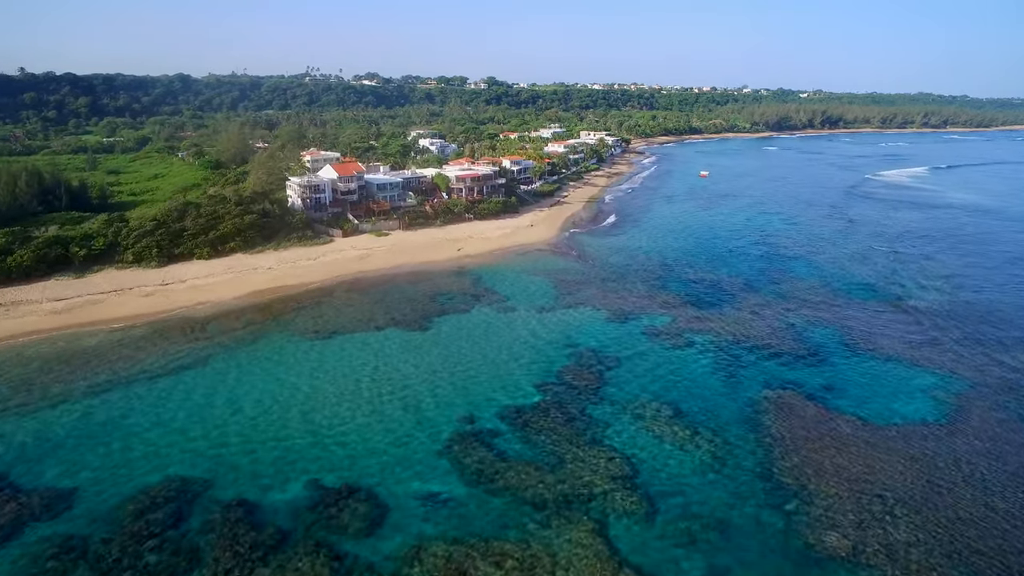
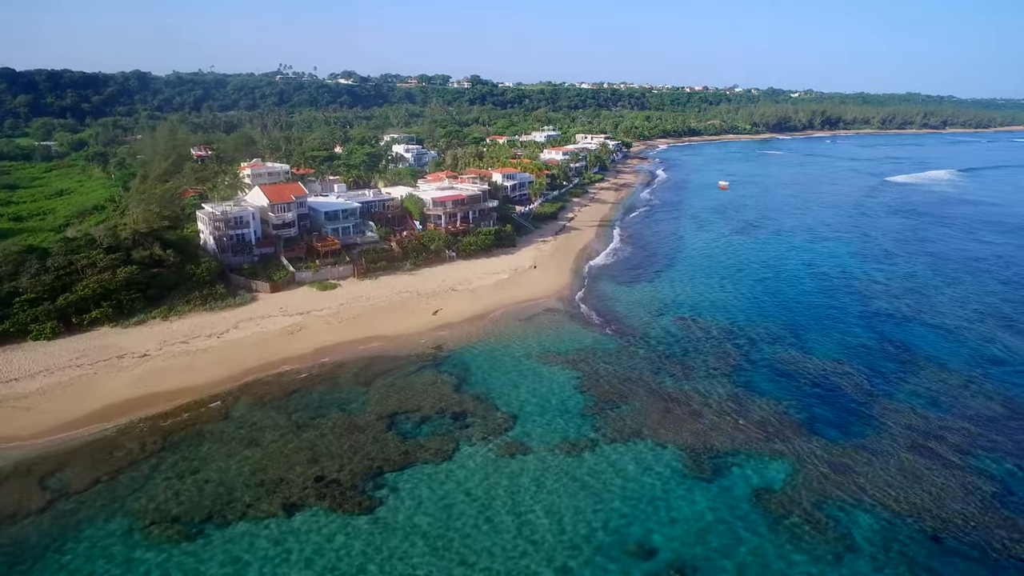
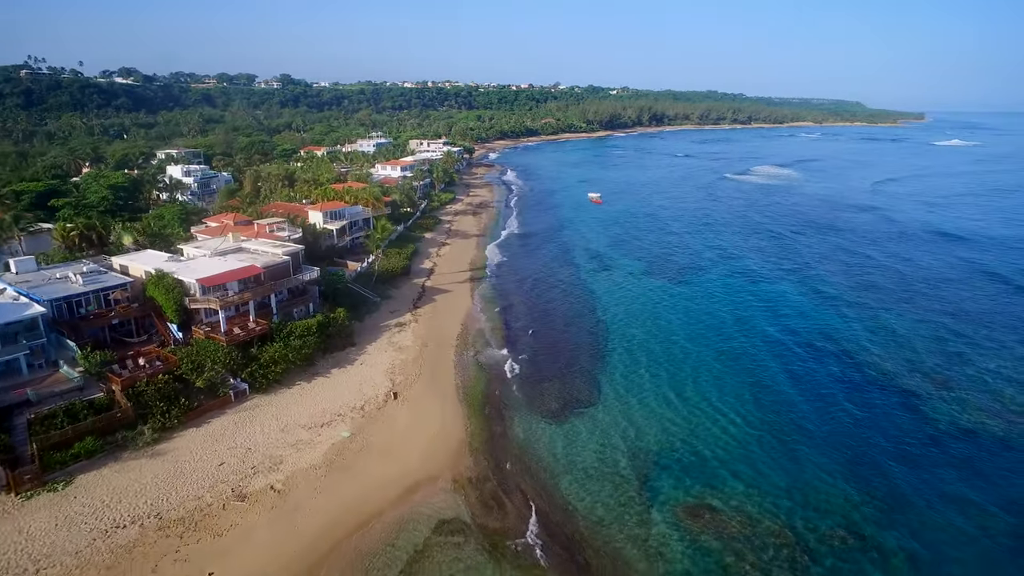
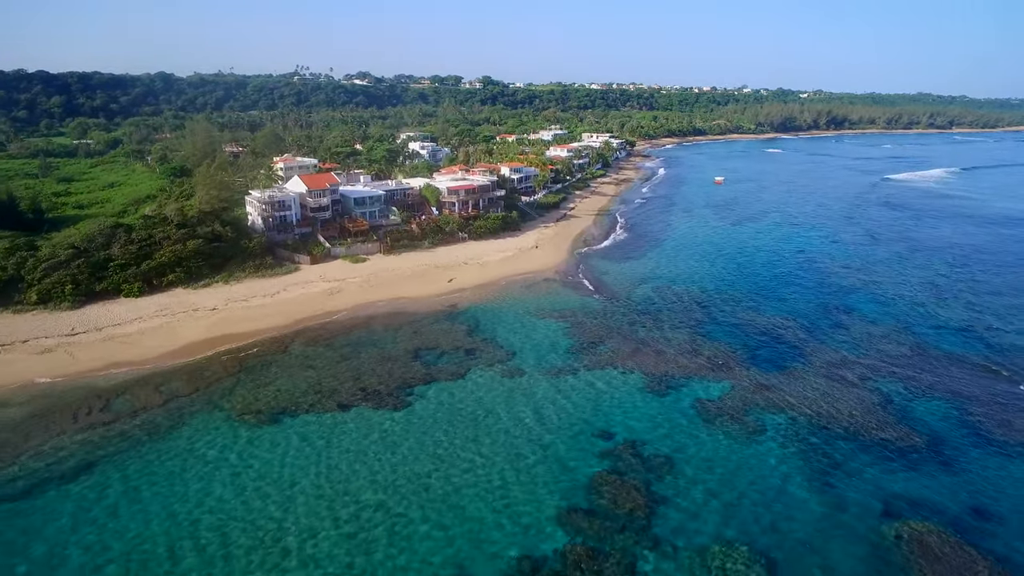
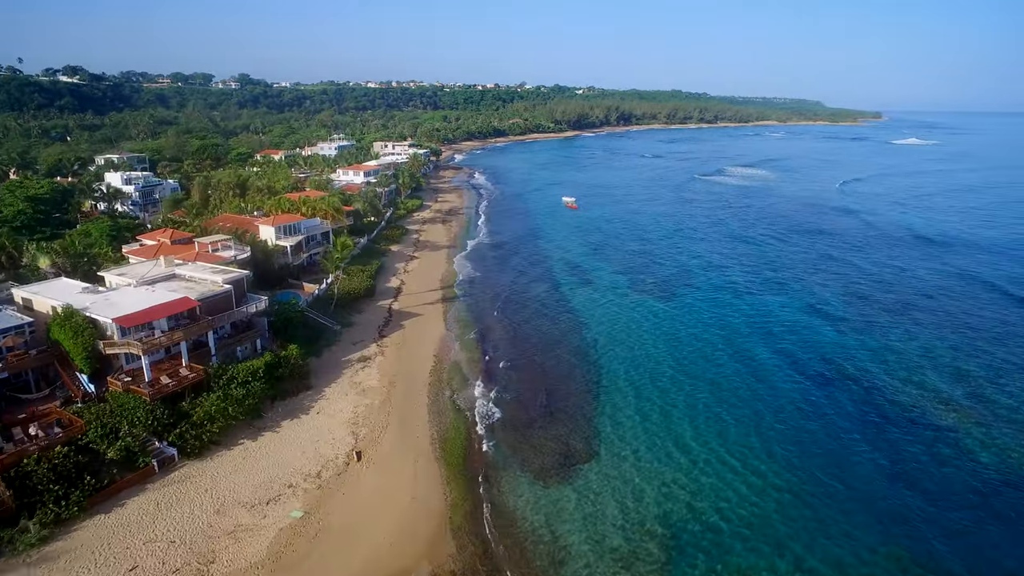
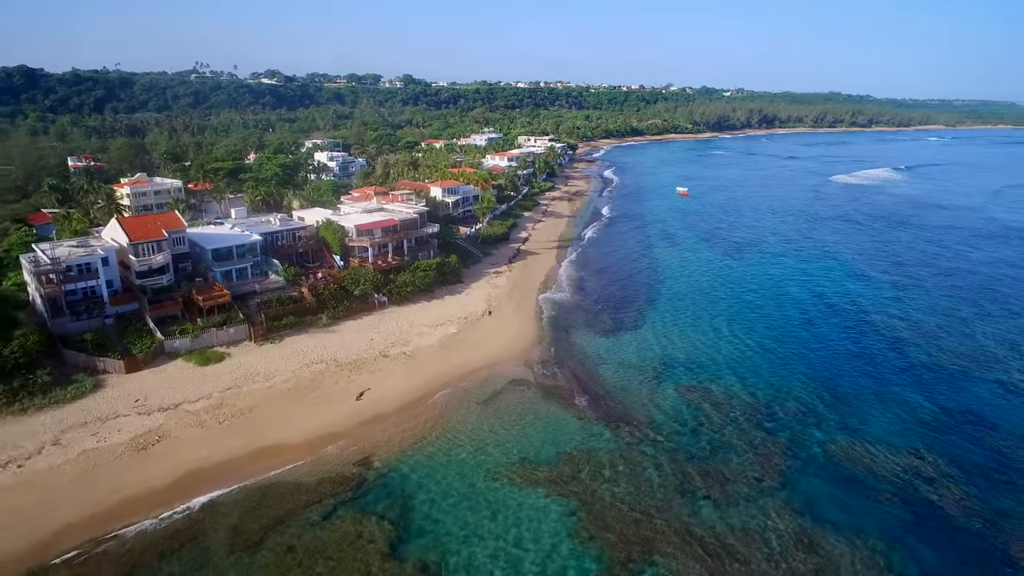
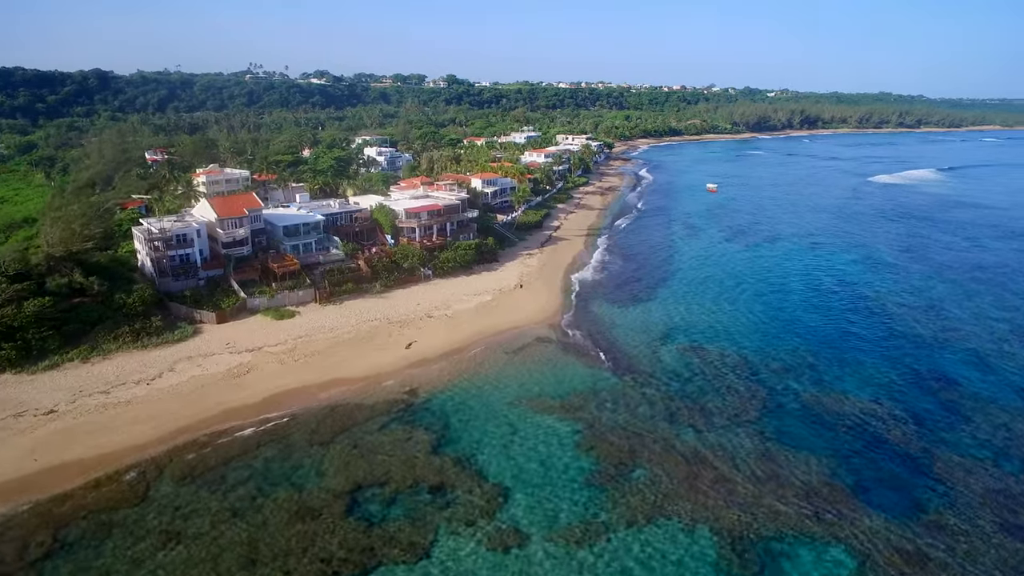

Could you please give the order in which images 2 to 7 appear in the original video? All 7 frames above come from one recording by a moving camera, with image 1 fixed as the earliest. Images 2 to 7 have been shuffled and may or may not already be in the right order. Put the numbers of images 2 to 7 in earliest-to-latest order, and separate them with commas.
4, 2, 7, 6, 3, 5
